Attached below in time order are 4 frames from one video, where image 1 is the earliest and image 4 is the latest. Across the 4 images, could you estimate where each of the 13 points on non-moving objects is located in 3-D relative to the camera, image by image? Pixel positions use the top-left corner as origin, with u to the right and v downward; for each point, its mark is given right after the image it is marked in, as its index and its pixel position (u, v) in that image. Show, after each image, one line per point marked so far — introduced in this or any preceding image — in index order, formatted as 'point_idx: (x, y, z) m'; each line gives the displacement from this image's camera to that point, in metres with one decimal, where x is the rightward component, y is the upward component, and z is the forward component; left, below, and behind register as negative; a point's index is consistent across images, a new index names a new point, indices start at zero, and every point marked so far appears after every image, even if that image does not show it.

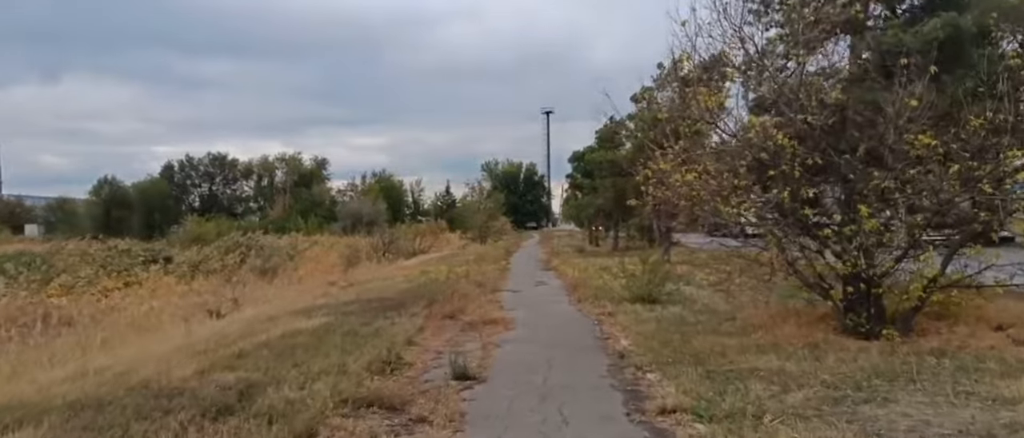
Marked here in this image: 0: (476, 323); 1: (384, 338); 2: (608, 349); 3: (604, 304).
0: (-0.6, -1.8, +14.9) m
1: (-1.9, -1.8, +12.6) m
2: (+1.4, -1.9, +11.9) m
3: (+1.9, -1.8, +17.4) m
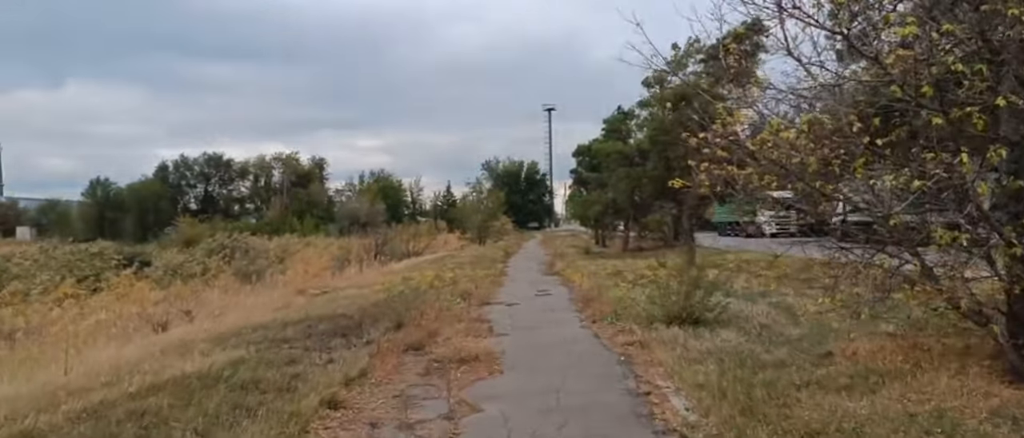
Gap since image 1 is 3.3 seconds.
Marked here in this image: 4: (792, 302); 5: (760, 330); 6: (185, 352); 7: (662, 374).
0: (-0.8, -1.7, +10.2) m
1: (-2.1, -1.7, +7.9) m
2: (+1.2, -1.7, +7.2) m
3: (+1.8, -1.6, +12.7) m
4: (+5.5, -1.7, +16.4) m
5: (+3.7, -1.7, +12.6) m
6: (-4.9, -2.0, +12.4) m
7: (+1.7, -1.7, +9.2) m
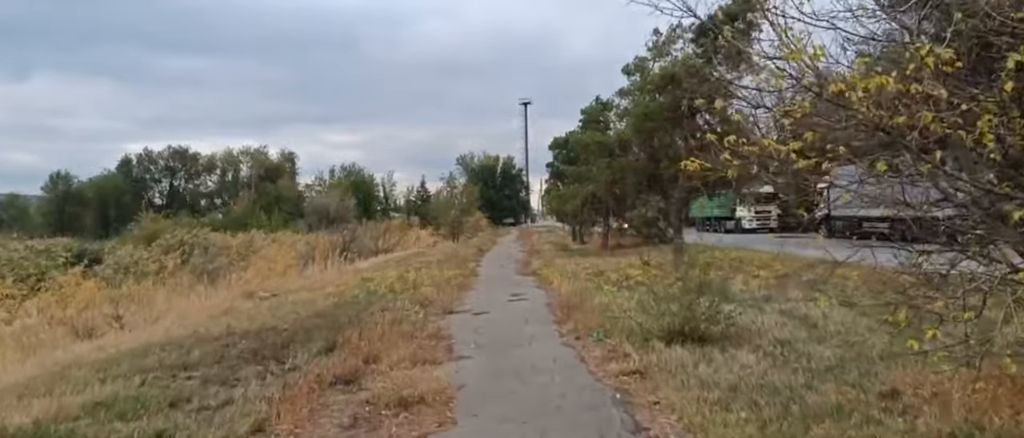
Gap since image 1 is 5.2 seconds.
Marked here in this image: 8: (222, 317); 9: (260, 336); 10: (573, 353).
0: (-1.2, -1.6, +7.6) m
1: (-2.4, -1.6, +5.3) m
2: (+1.0, -1.7, +4.7) m
3: (+1.3, -1.6, +10.1) m
4: (+4.9, -1.6, +14.0) m
5: (+3.3, -1.6, +10.1) m
6: (-5.3, -1.9, +9.7) m
7: (+1.3, -1.6, +6.7) m
8: (-6.7, -2.3, +19.2) m
9: (-3.8, -1.8, +12.6) m
10: (+0.7, -1.6, +10.3) m
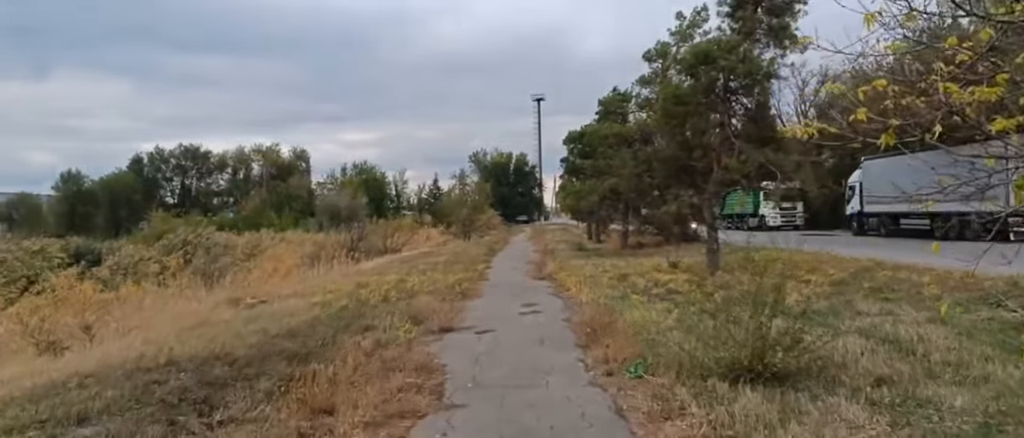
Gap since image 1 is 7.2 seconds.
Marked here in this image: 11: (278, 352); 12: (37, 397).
0: (-1.1, -1.6, +4.9) m
1: (-2.4, -1.6, +2.6) m
2: (+1.0, -1.7, +1.9) m
3: (+1.4, -1.5, +7.4) m
4: (+5.1, -1.5, +11.2) m
5: (+3.4, -1.6, +7.3) m
6: (-5.2, -1.9, +7.0) m
7: (+1.3, -1.6, +3.9) m
8: (-6.4, -2.2, +16.7) m
9: (-3.7, -1.8, +9.9) m
10: (+0.8, -1.6, +7.6) m
11: (-2.9, -1.7, +10.5) m
12: (-5.0, -1.9, +8.8) m
